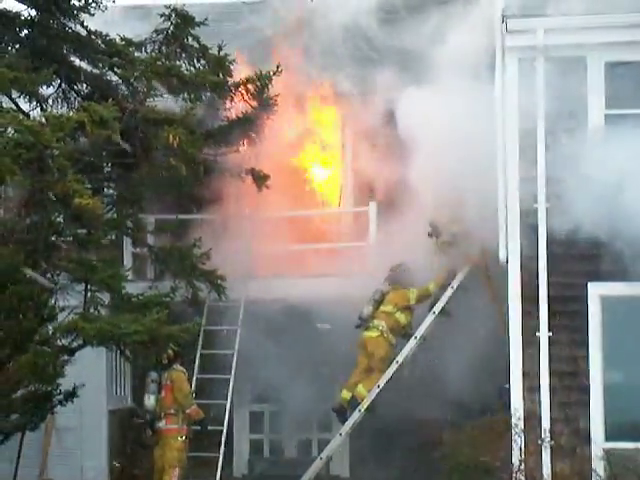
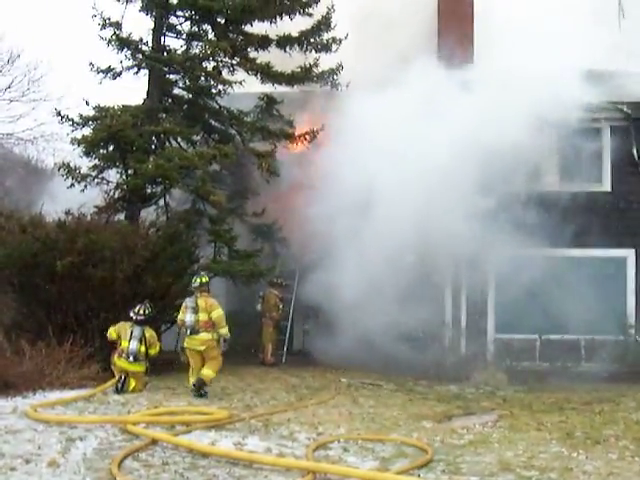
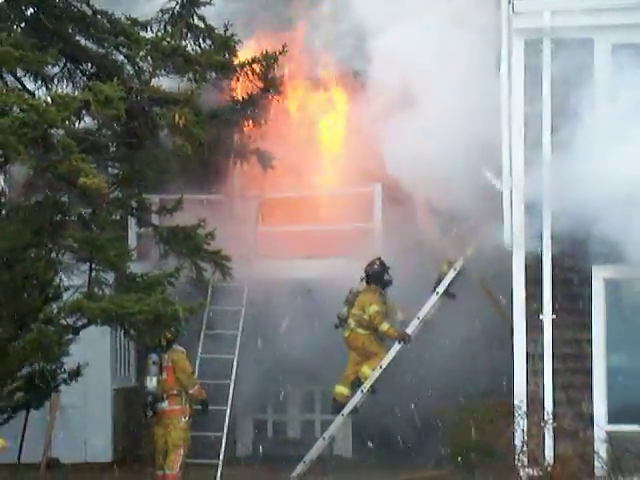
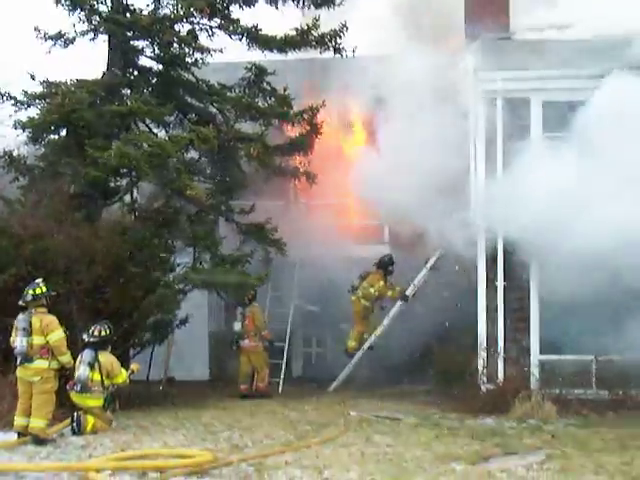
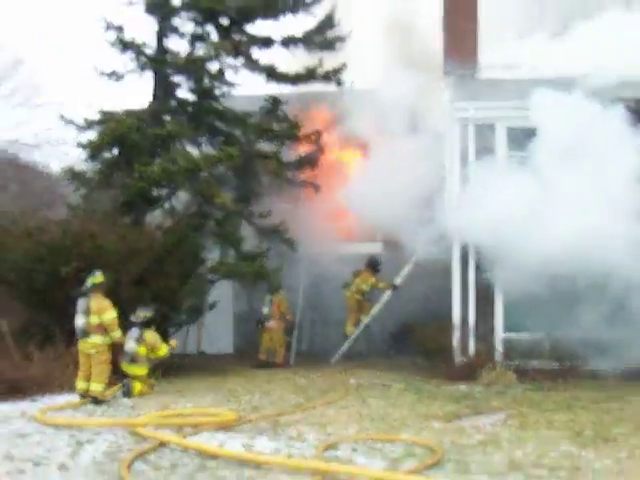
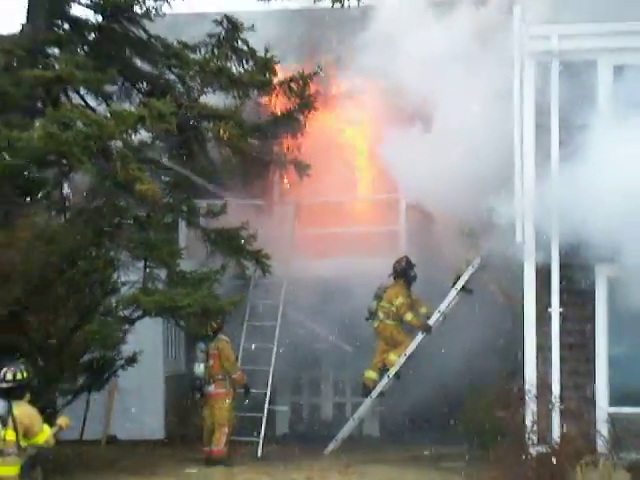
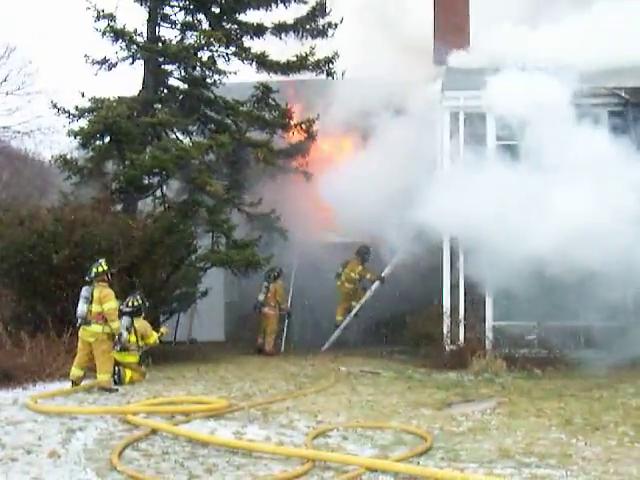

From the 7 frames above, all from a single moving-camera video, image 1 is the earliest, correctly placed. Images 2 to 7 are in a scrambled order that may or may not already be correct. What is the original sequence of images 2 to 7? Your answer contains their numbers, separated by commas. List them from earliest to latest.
3, 6, 4, 5, 7, 2
